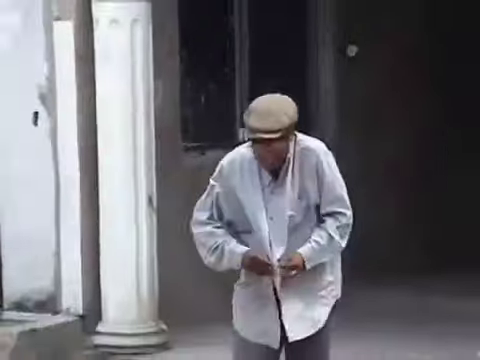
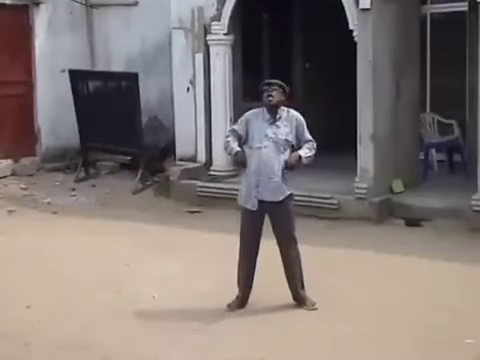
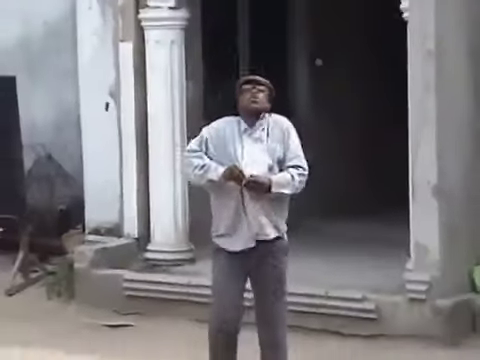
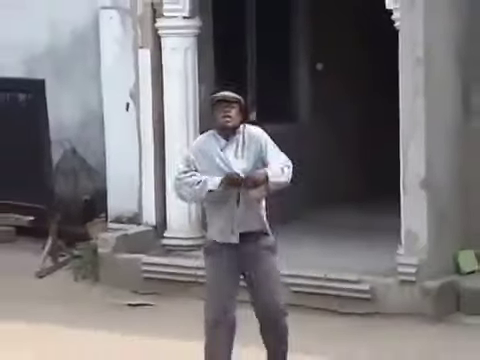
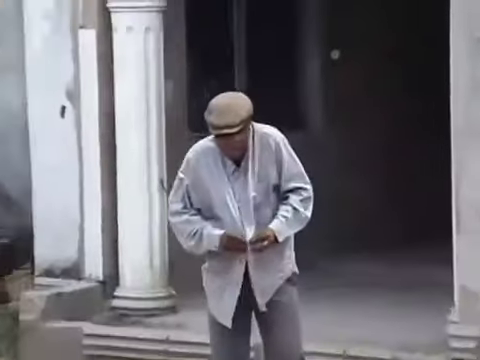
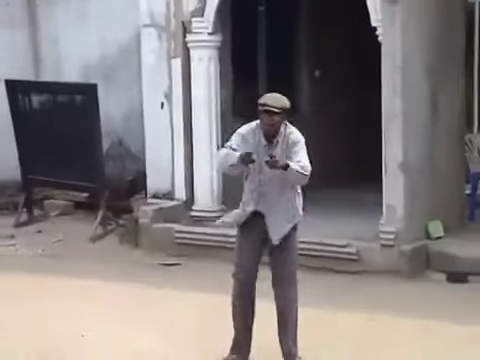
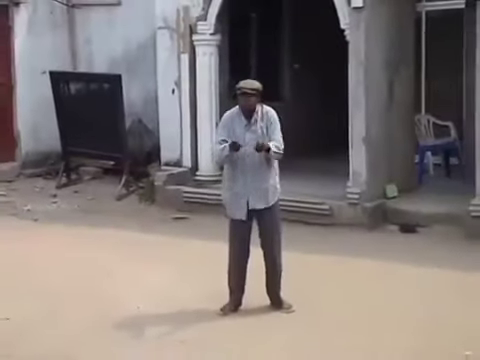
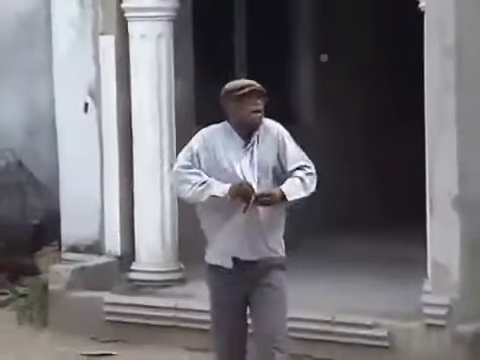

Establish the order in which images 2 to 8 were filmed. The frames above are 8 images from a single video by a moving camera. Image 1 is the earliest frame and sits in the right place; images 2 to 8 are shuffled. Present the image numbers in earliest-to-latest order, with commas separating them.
5, 8, 3, 4, 6, 7, 2
